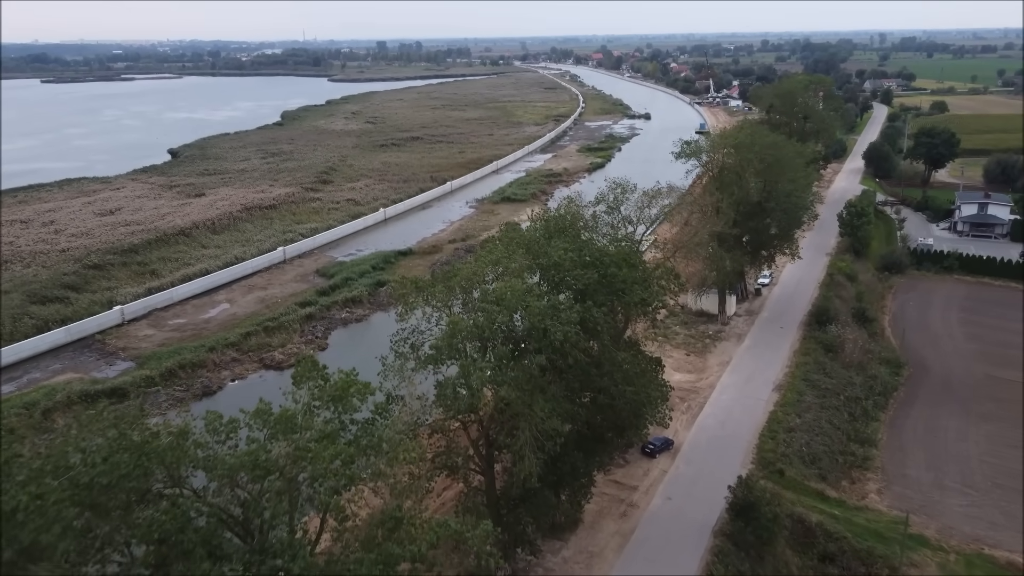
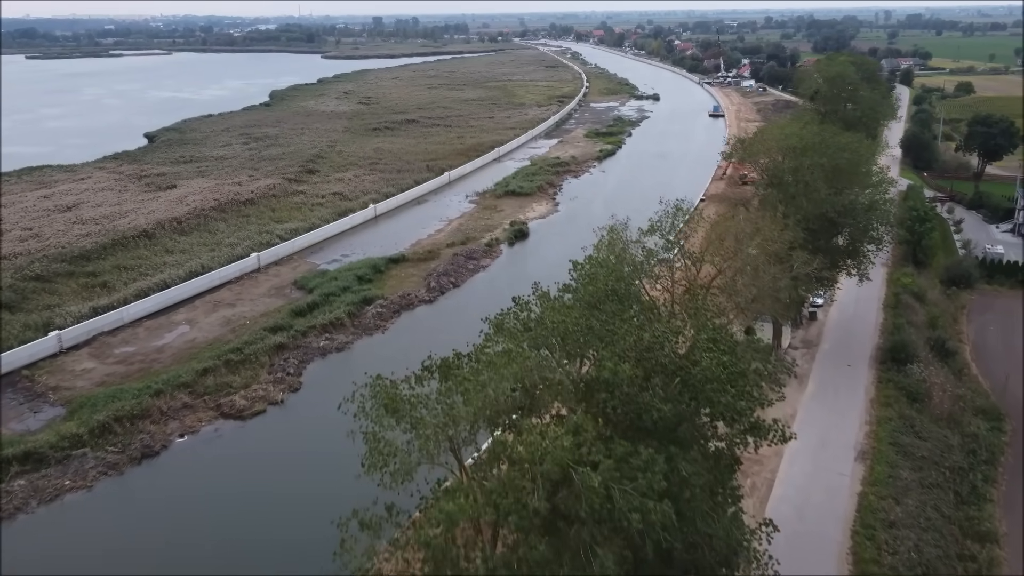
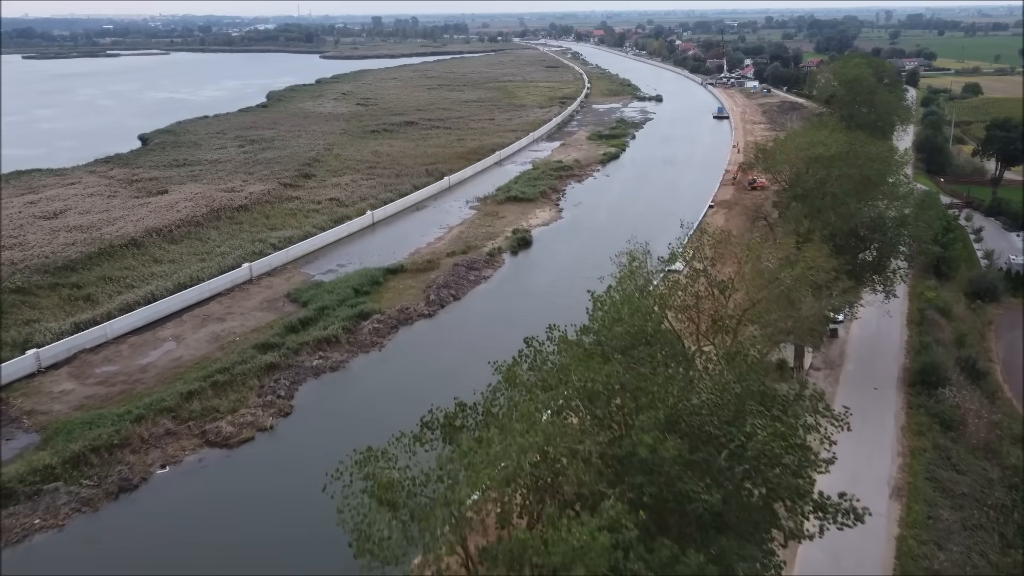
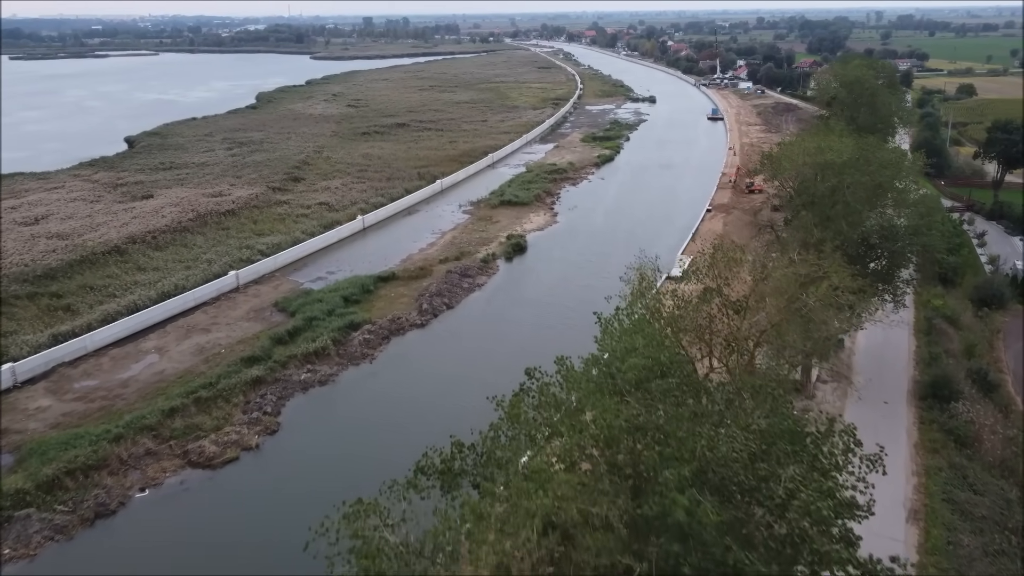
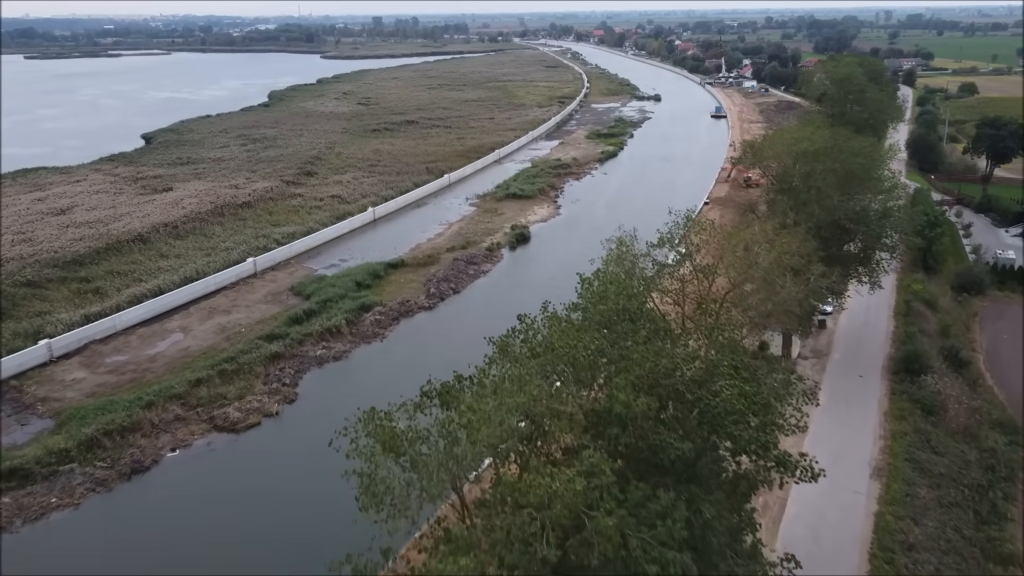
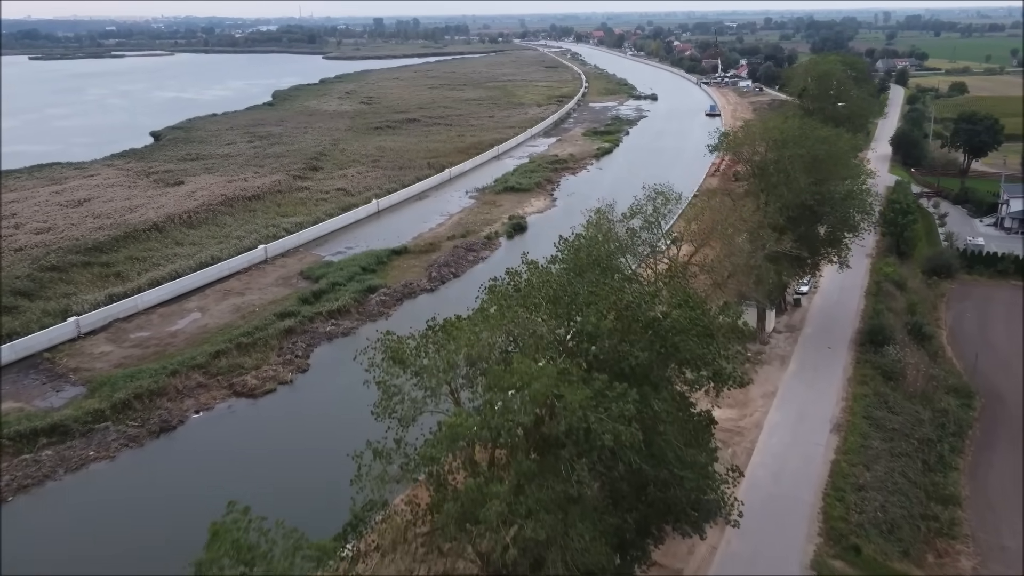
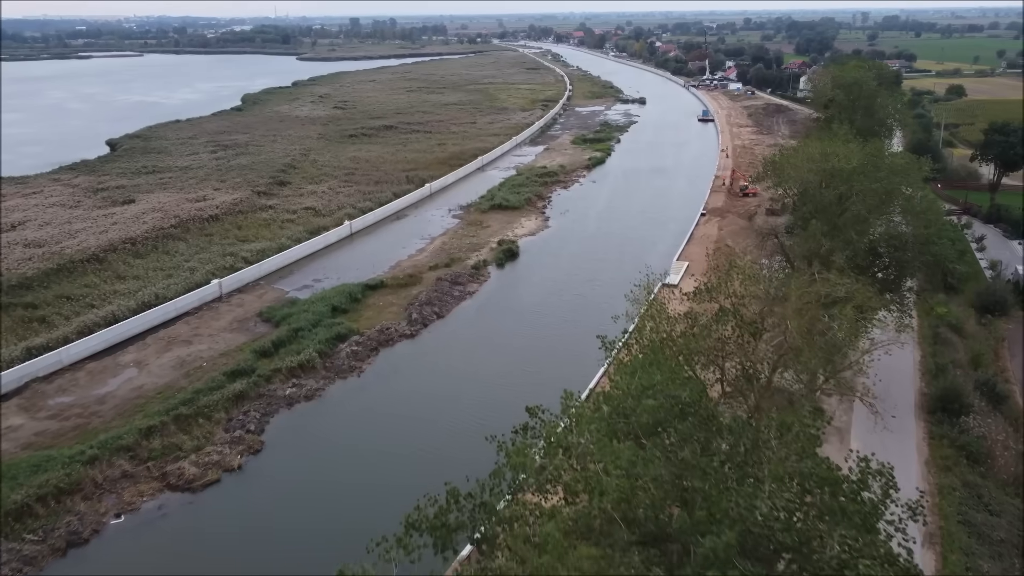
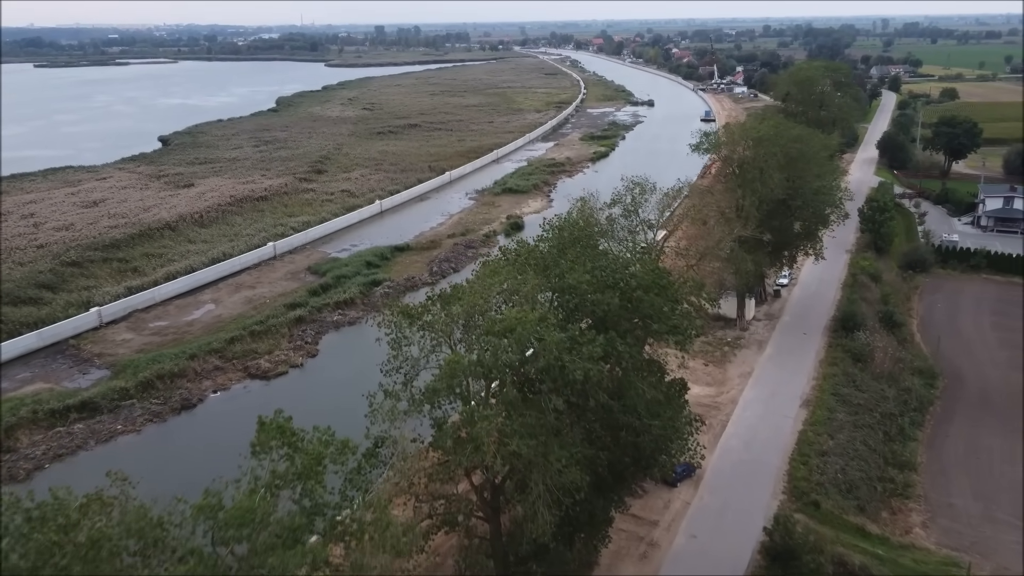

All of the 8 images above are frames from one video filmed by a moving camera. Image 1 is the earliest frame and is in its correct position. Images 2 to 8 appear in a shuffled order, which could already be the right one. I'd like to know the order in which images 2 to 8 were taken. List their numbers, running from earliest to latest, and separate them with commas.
8, 6, 2, 5, 3, 4, 7
